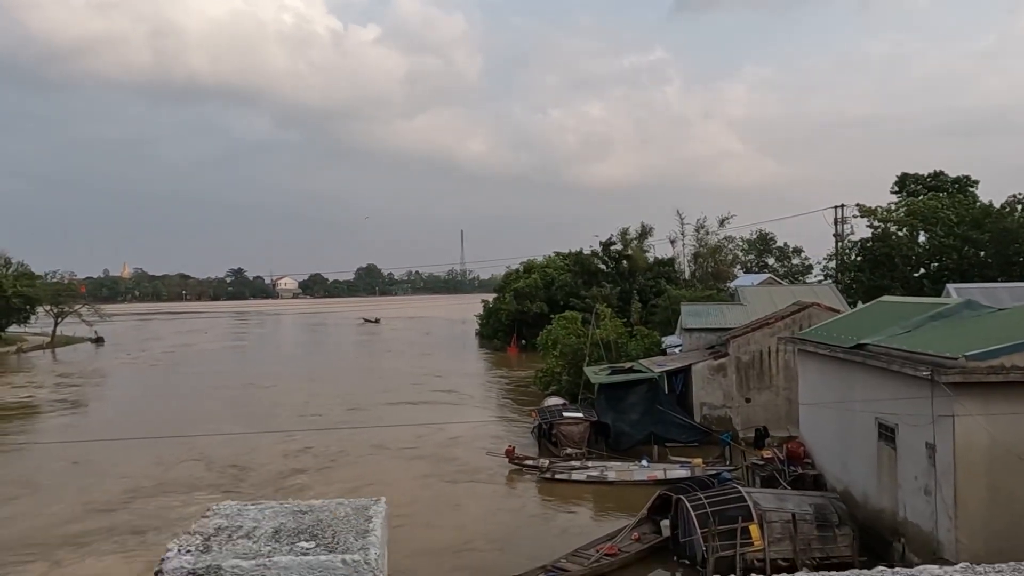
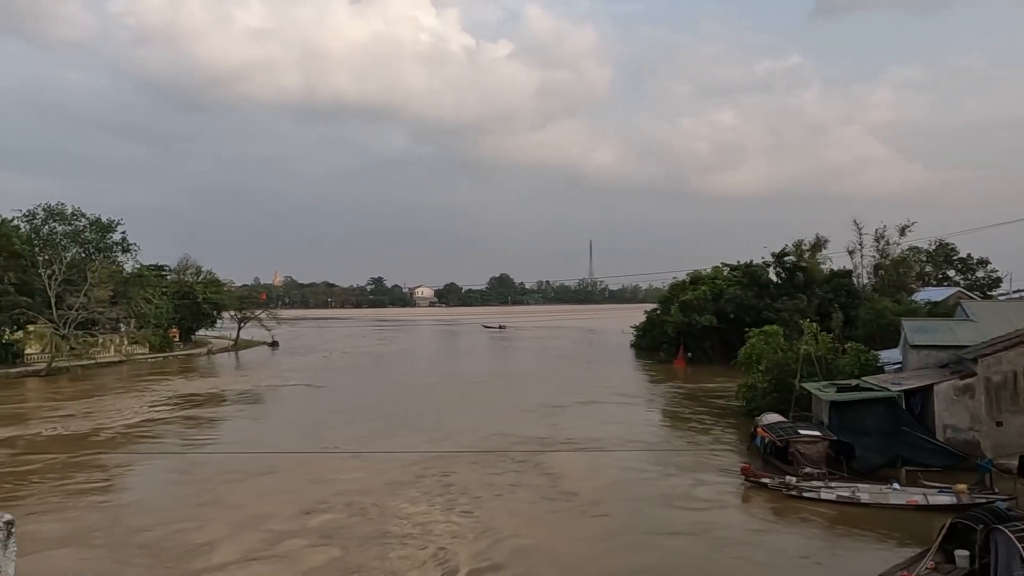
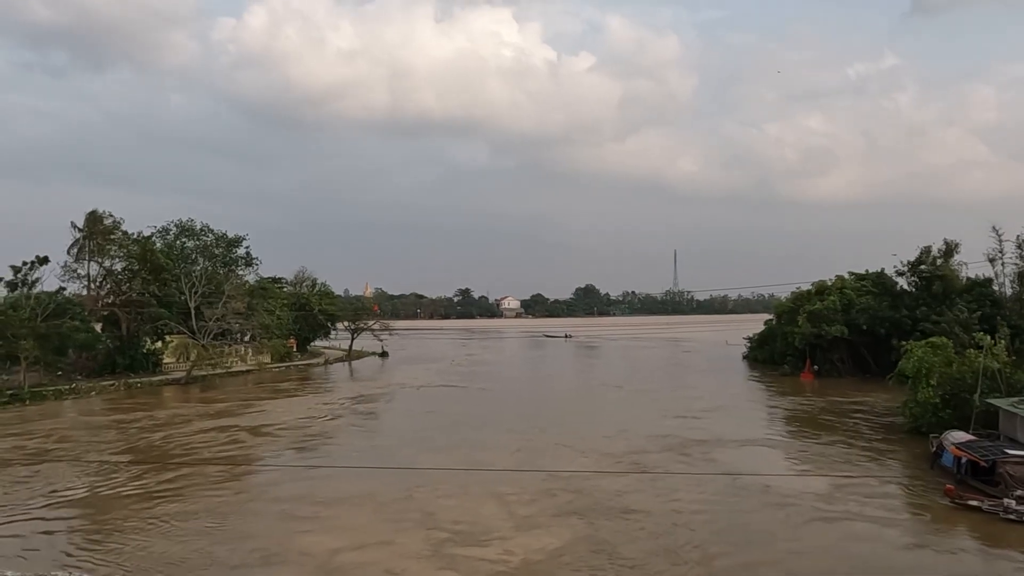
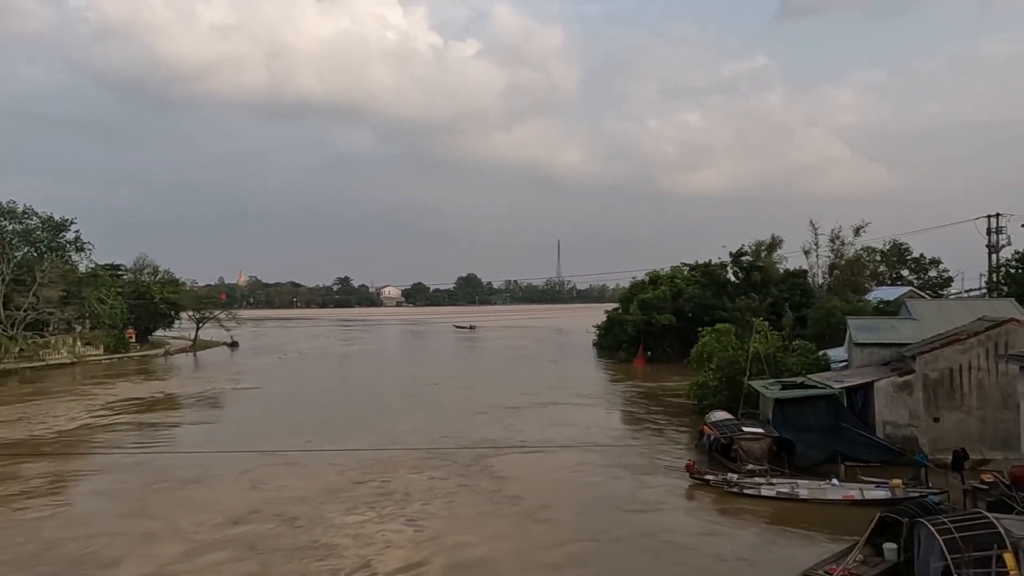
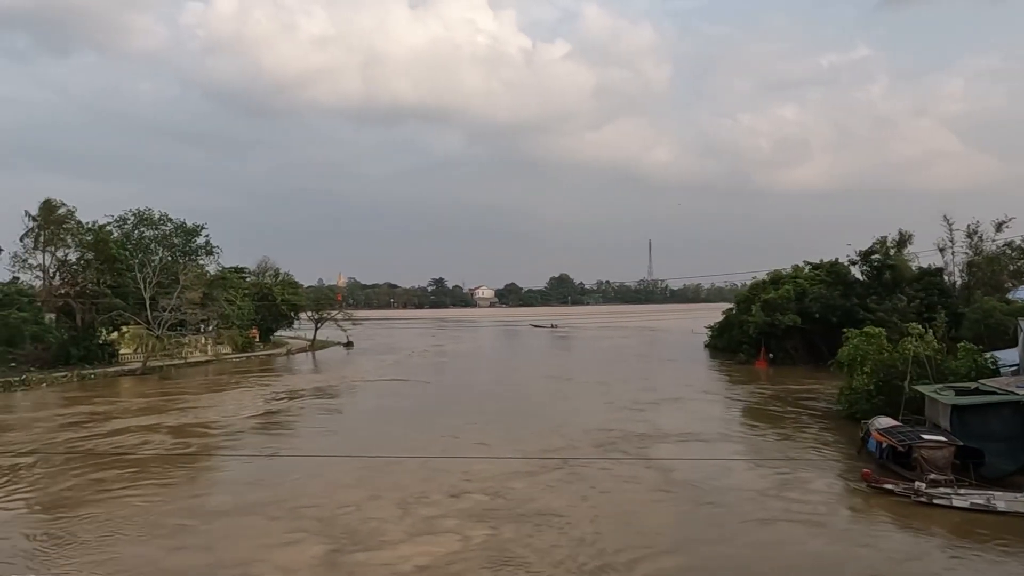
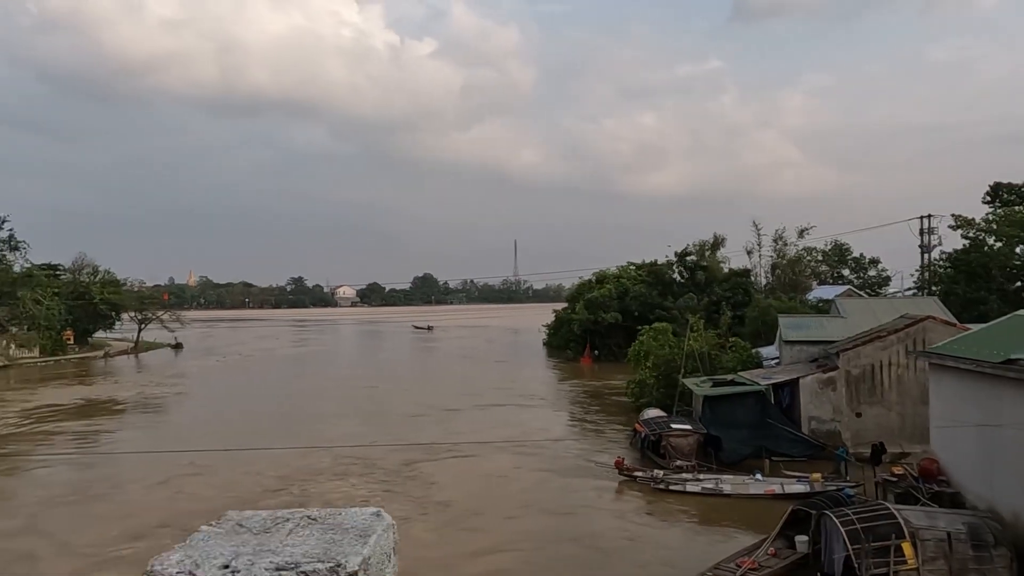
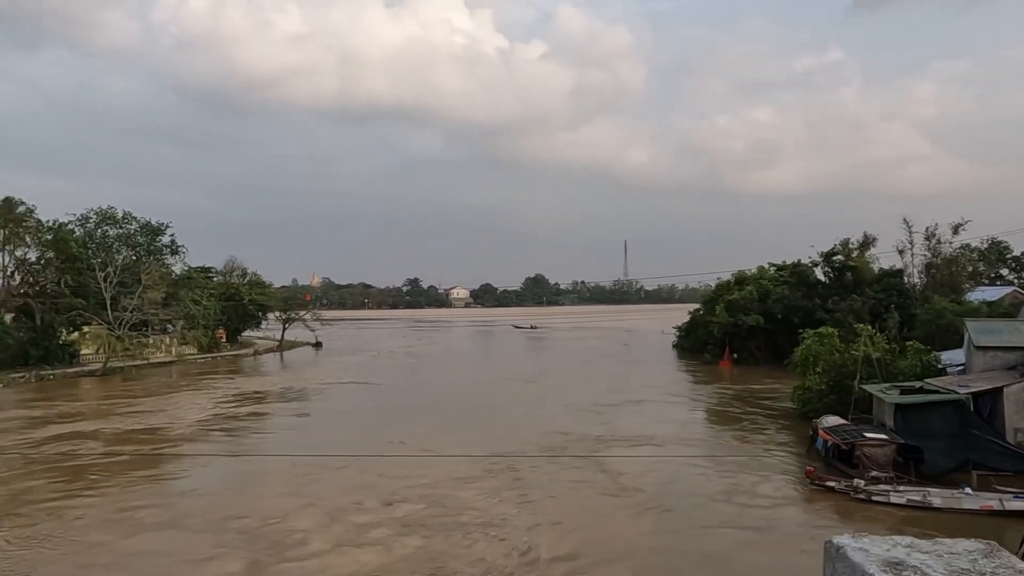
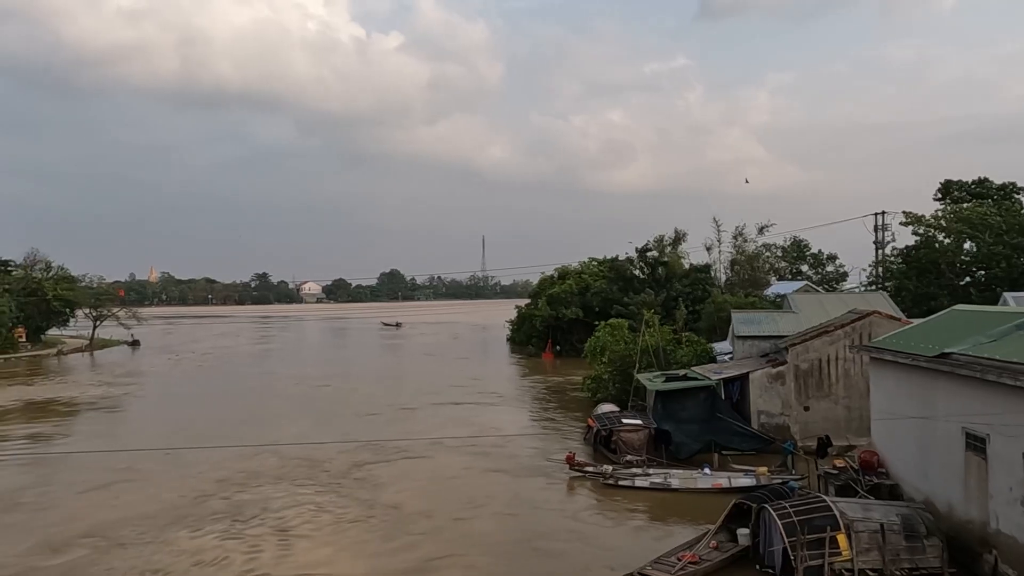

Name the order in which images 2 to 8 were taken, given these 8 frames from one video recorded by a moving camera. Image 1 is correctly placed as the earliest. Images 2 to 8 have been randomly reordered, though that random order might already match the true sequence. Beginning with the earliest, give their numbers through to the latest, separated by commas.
8, 6, 4, 2, 7, 5, 3
